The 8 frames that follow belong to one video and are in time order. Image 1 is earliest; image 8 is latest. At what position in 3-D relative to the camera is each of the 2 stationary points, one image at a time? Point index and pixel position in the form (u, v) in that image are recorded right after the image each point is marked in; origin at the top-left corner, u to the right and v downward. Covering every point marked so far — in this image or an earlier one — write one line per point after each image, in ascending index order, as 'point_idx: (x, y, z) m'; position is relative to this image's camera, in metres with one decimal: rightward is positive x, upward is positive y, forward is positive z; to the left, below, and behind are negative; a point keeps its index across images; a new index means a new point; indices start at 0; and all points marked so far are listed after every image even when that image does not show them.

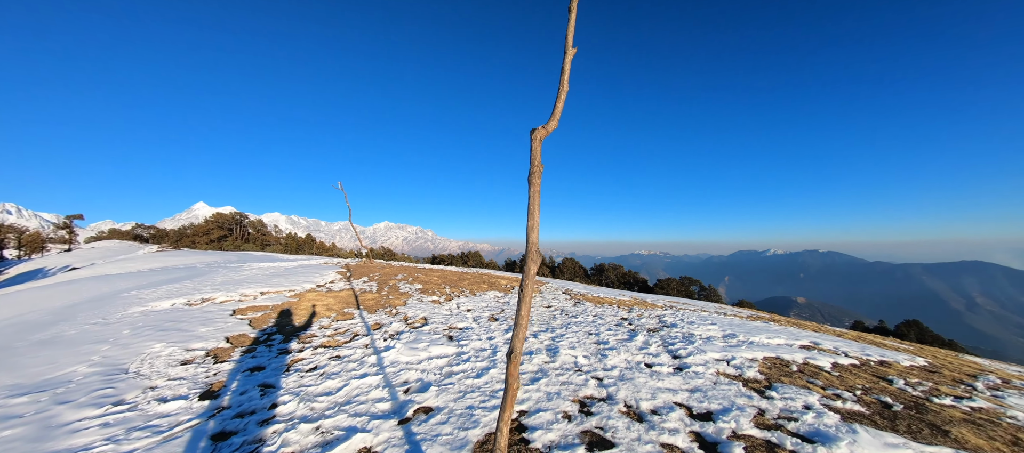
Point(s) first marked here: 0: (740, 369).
0: (+5.8, -3.6, +8.5) m
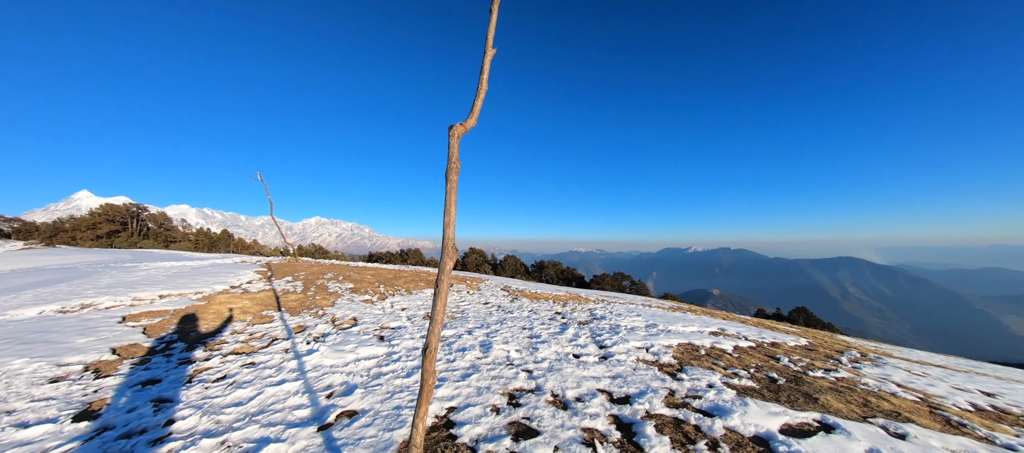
0: (+4.0, -3.6, +9.2) m
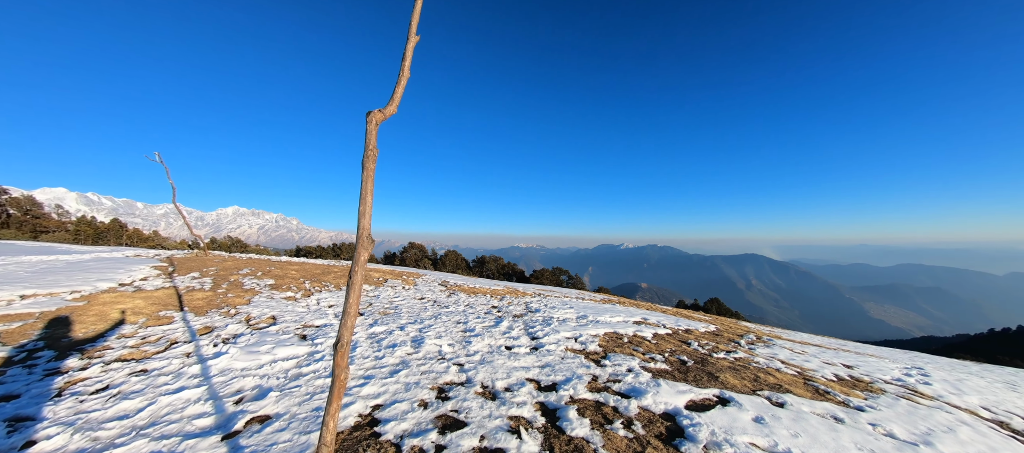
0: (+2.1, -3.4, +9.7) m
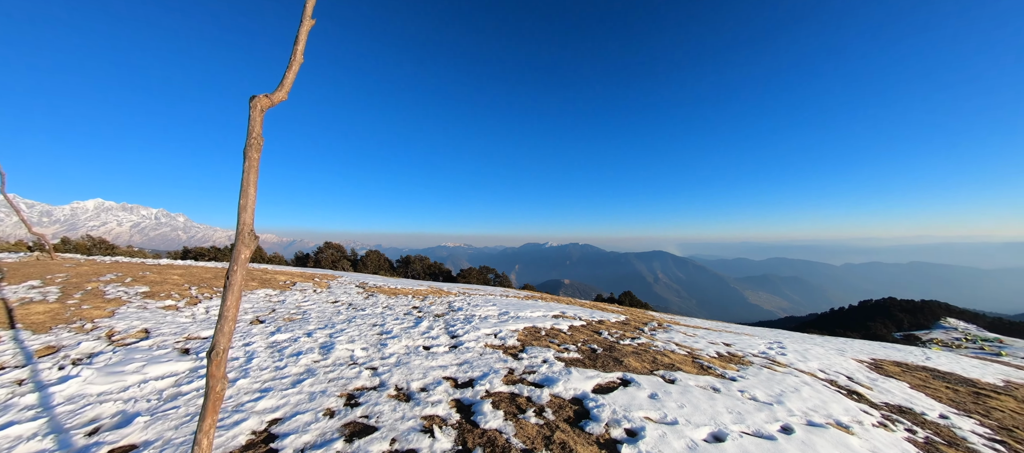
0: (-0.2, -3.4, +10.0) m
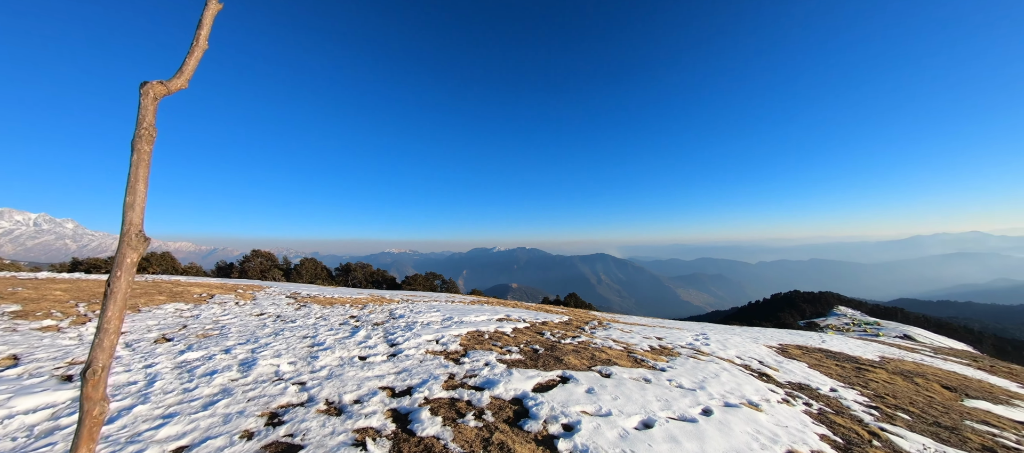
0: (-1.9, -3.5, +9.9) m
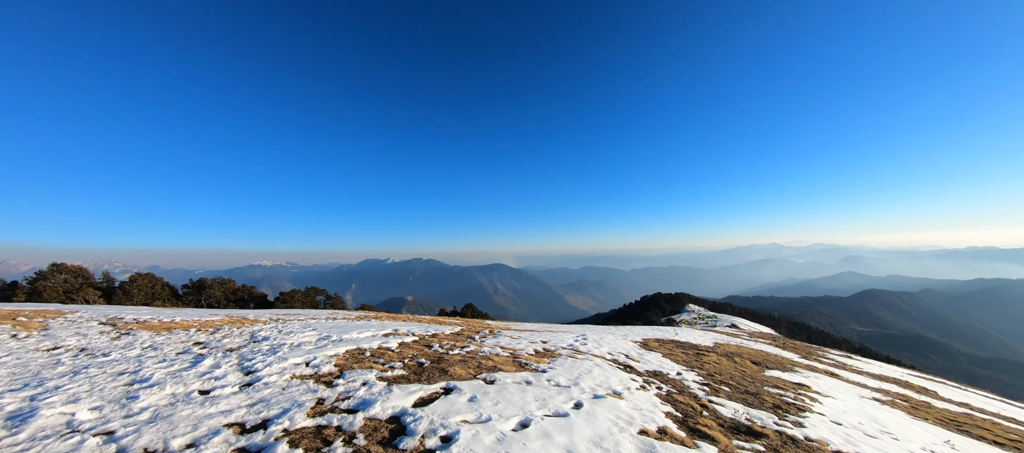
0: (-5.2, -3.8, +9.0) m
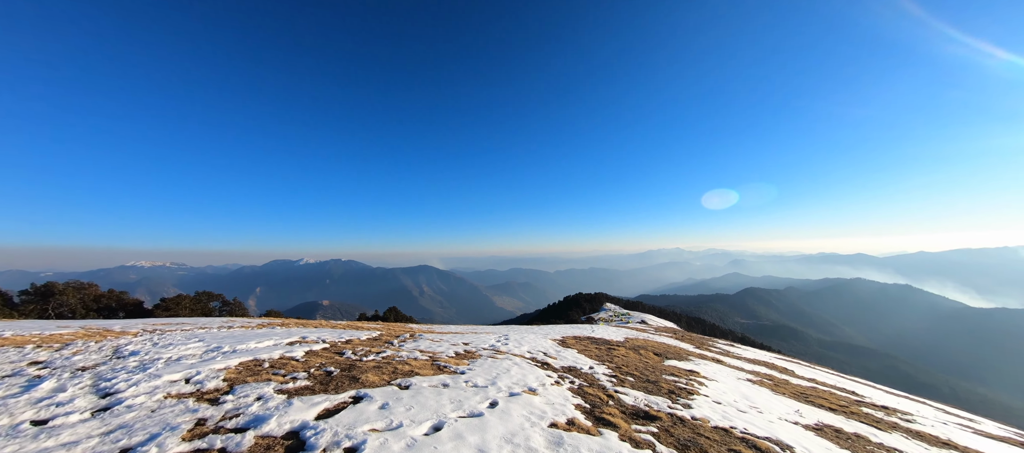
0: (-7.5, -3.8, +8.1) m
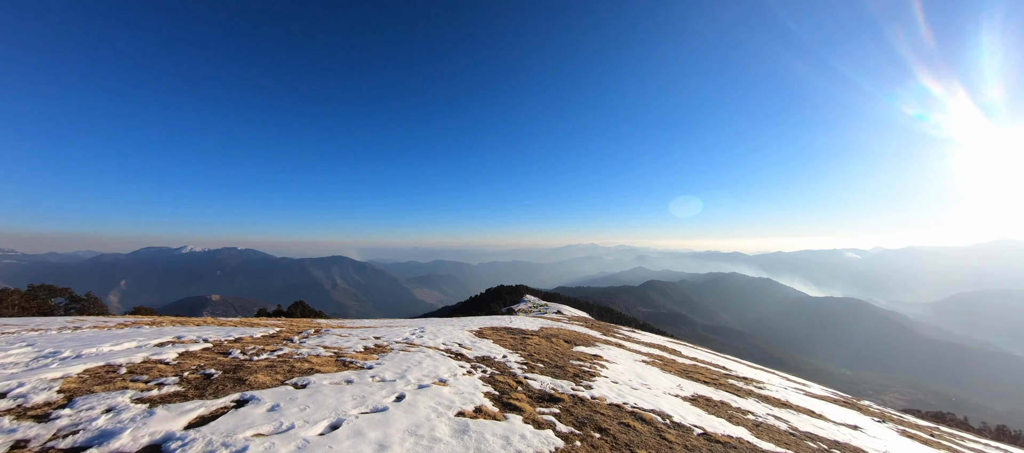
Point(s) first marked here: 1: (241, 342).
0: (-9.8, -3.4, +6.7) m
1: (-8.6, -3.7, +10.7) m
